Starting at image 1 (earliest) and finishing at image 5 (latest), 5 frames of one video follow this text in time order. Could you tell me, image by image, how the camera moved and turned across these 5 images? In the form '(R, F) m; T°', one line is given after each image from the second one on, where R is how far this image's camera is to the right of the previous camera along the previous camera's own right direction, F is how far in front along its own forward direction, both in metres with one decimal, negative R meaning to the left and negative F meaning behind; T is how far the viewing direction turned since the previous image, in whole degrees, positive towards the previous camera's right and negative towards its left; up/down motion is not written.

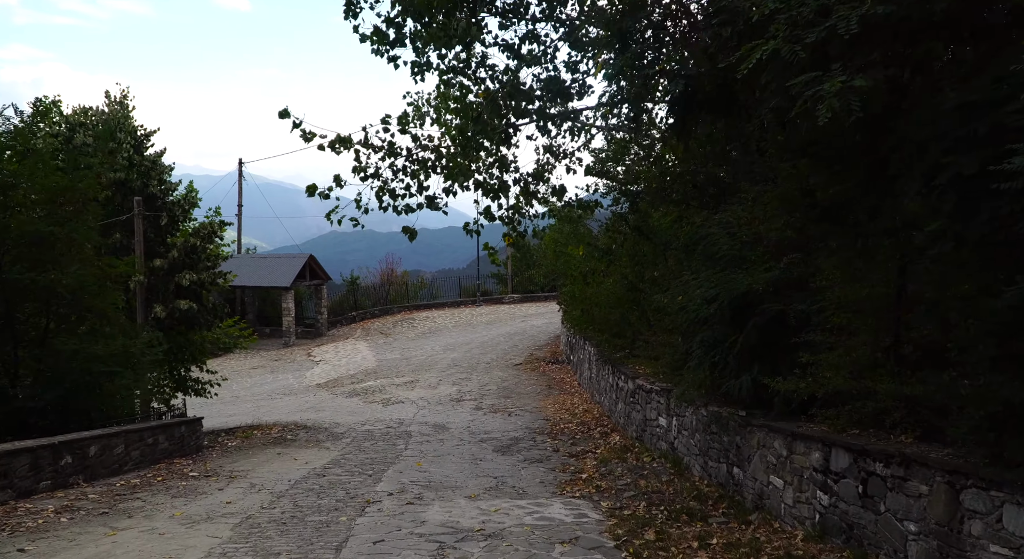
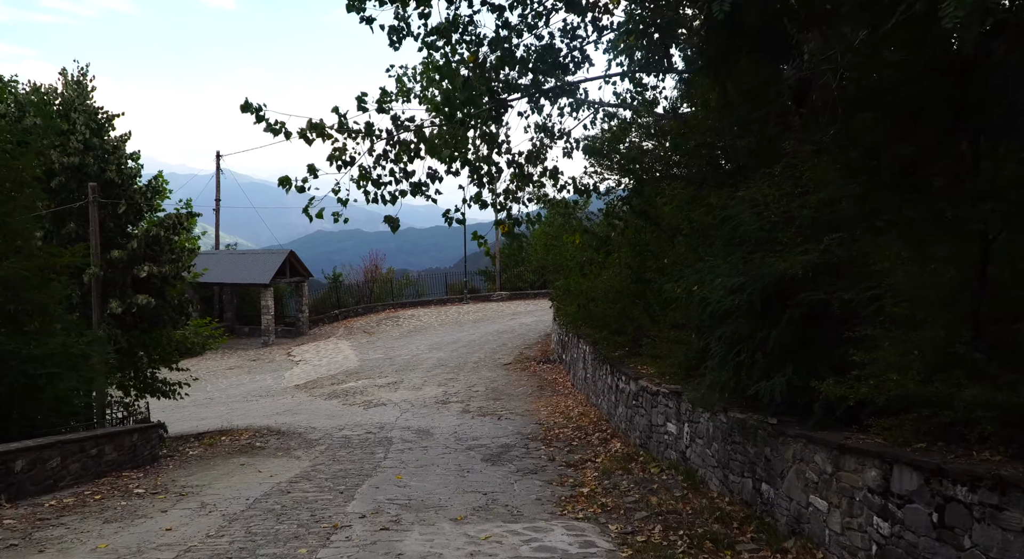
(0.0, +1.1) m; +1°
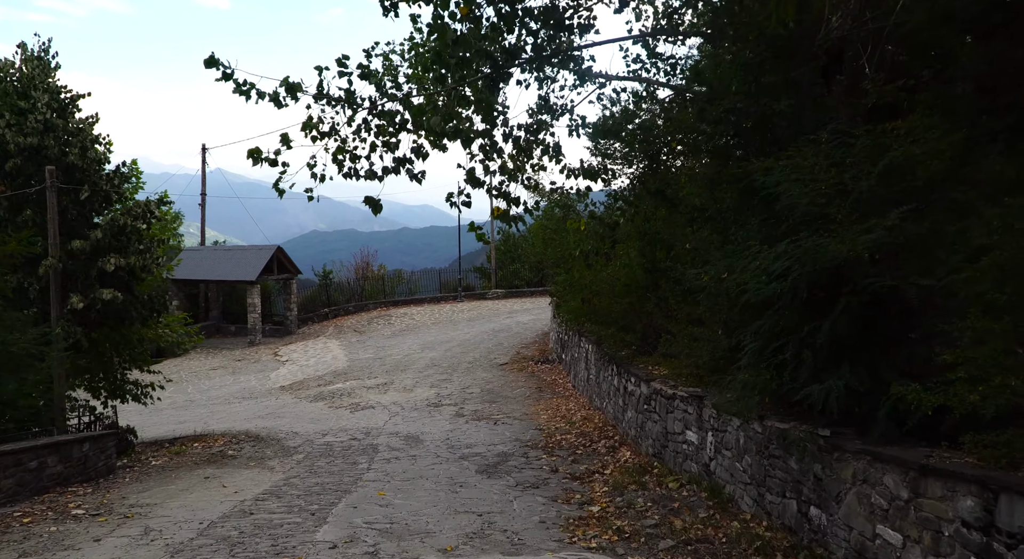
(0.0, +1.1) m; 0°
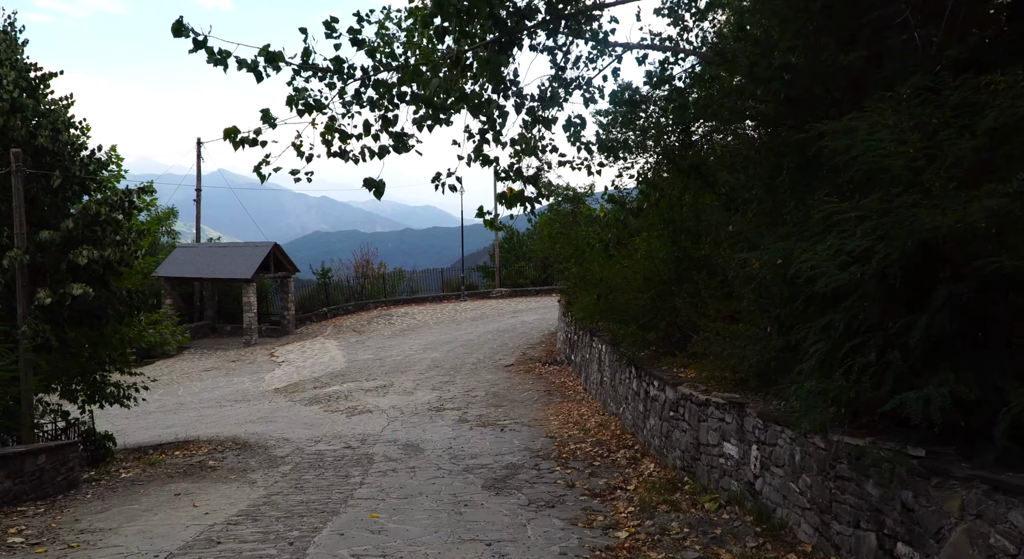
(-0.1, +1.0) m; 0°
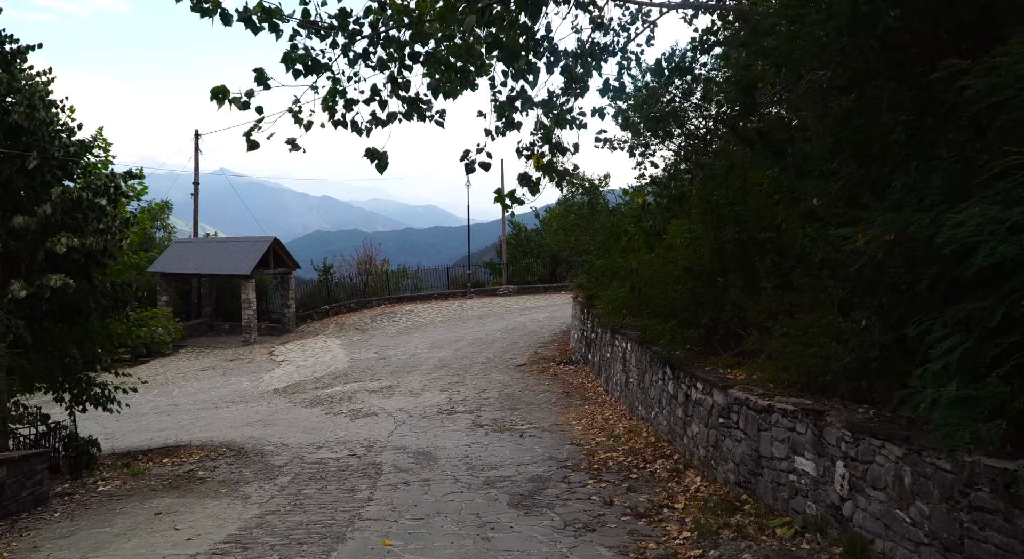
(-0.3, +1.0) m; 0°
